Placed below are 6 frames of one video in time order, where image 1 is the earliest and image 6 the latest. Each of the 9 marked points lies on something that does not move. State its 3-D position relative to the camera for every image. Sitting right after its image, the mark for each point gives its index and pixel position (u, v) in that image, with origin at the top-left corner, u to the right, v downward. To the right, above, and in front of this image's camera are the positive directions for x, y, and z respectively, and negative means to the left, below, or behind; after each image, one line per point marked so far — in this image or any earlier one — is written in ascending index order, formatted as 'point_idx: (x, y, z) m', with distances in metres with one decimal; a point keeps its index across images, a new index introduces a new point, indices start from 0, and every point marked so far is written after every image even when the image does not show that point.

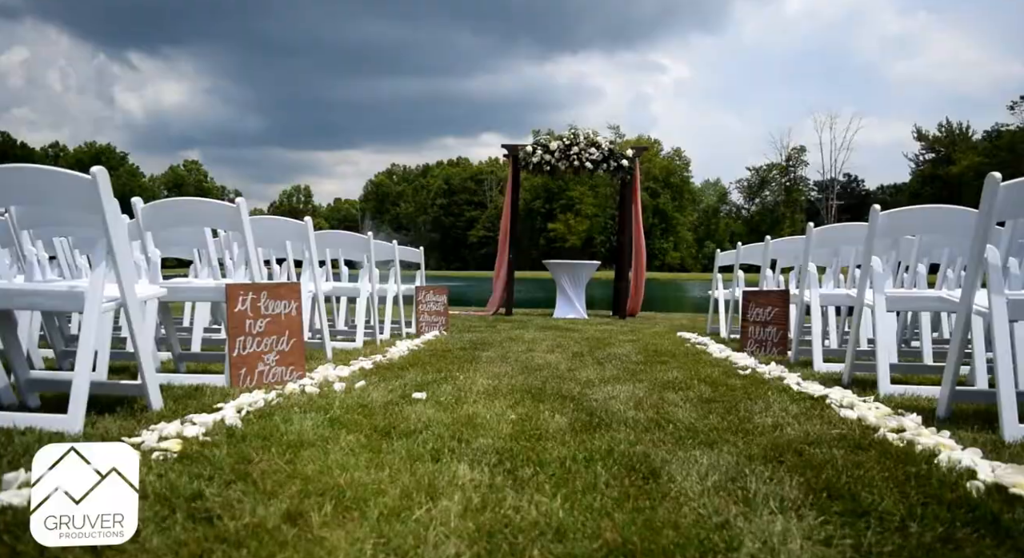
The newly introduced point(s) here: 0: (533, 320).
0: (+0.2, -0.4, +7.3) m
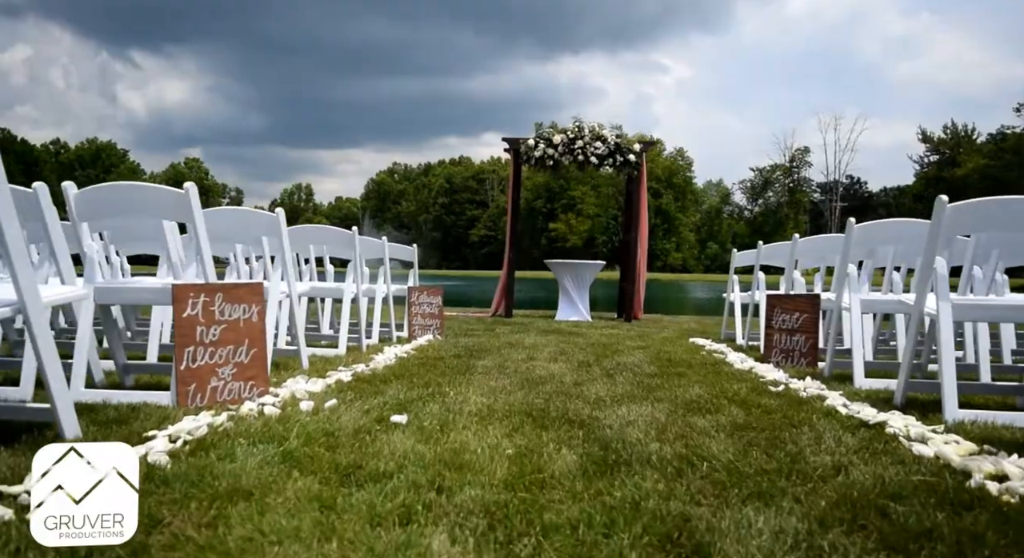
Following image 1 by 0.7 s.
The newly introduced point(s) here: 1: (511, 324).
0: (+0.2, -0.4, +7.0) m
1: (0.0, -0.4, +6.4) m
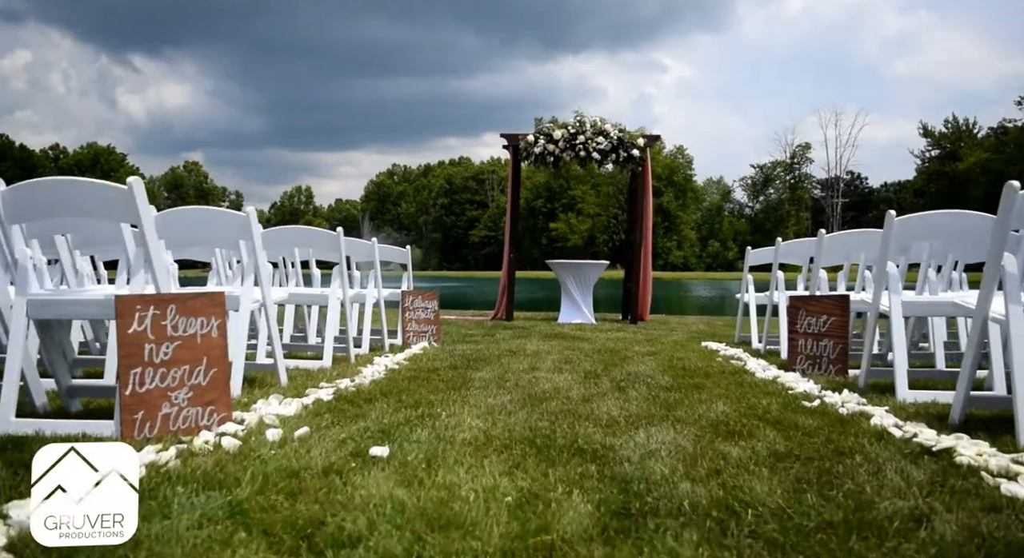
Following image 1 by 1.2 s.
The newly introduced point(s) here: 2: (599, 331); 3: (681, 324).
0: (+0.3, -0.4, +6.7) m
1: (0.0, -0.4, +6.1) m
2: (+0.7, -0.4, +5.8) m
3: (+1.6, -0.4, +7.0) m
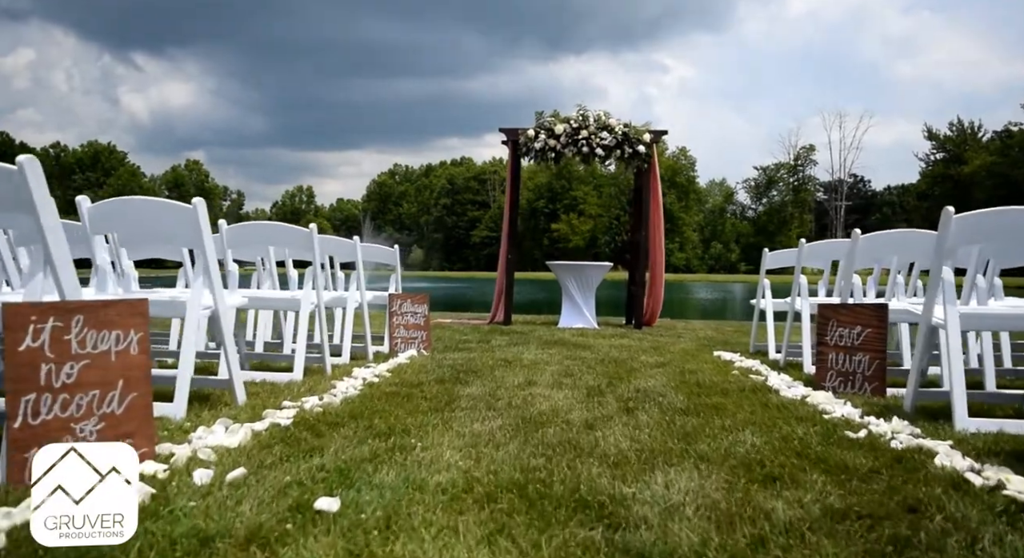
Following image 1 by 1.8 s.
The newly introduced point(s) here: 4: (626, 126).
0: (+0.2, -0.4, +6.3) m
1: (0.0, -0.4, +5.7) m
2: (+0.6, -0.5, +5.5) m
3: (+1.6, -0.5, +6.6) m
4: (+1.5, +1.9, +9.5) m
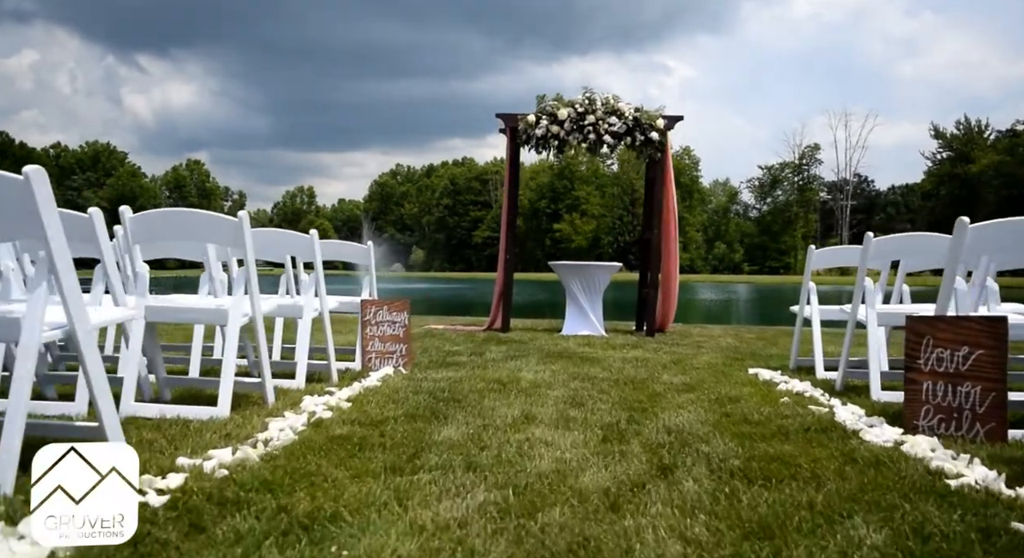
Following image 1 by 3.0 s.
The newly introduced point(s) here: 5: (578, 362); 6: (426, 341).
0: (+0.2, -0.5, +5.7) m
1: (0.0, -0.4, +5.1) m
2: (+0.6, -0.5, +4.8) m
3: (+1.5, -0.5, +6.0) m
4: (+1.4, +1.9, +8.9) m
5: (+0.4, -0.5, +4.7) m
6: (-0.6, -0.4, +5.3) m
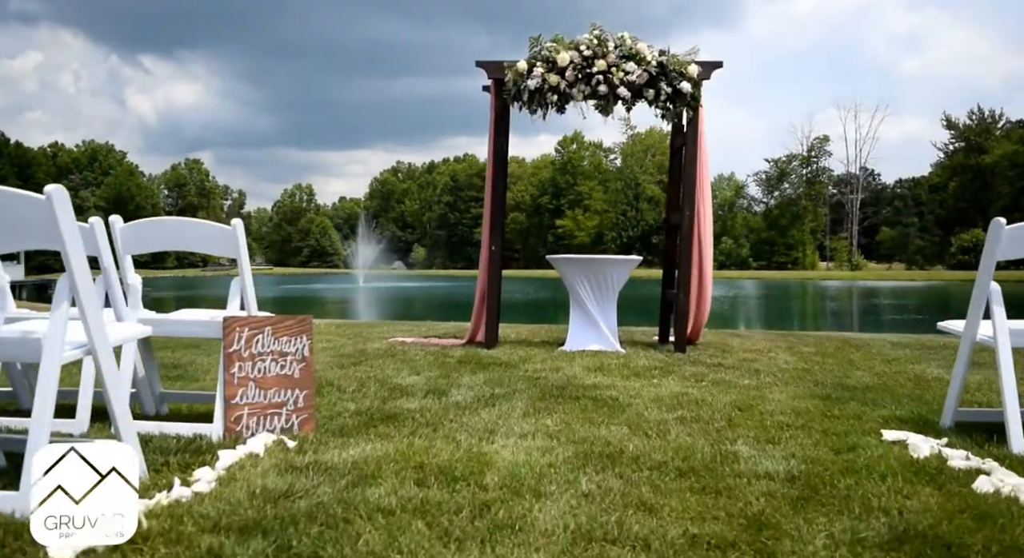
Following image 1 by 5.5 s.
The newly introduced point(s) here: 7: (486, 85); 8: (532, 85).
0: (+0.1, -0.5, +4.3) m
1: (-0.1, -0.4, +3.7) m
2: (+0.5, -0.5, +3.4) m
3: (+1.5, -0.5, +4.5) m
4: (+1.4, +2.0, +7.5) m
5: (+0.3, -0.5, +3.3) m
6: (-0.7, -0.4, +3.9) m
7: (-0.2, +1.8, +7.9) m
8: (+0.2, +1.7, +7.4) m
